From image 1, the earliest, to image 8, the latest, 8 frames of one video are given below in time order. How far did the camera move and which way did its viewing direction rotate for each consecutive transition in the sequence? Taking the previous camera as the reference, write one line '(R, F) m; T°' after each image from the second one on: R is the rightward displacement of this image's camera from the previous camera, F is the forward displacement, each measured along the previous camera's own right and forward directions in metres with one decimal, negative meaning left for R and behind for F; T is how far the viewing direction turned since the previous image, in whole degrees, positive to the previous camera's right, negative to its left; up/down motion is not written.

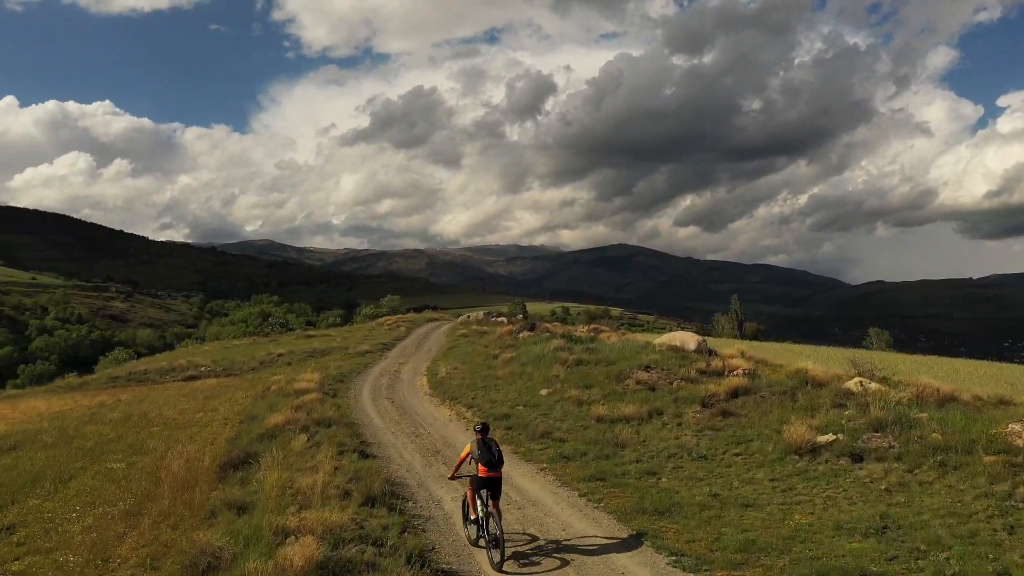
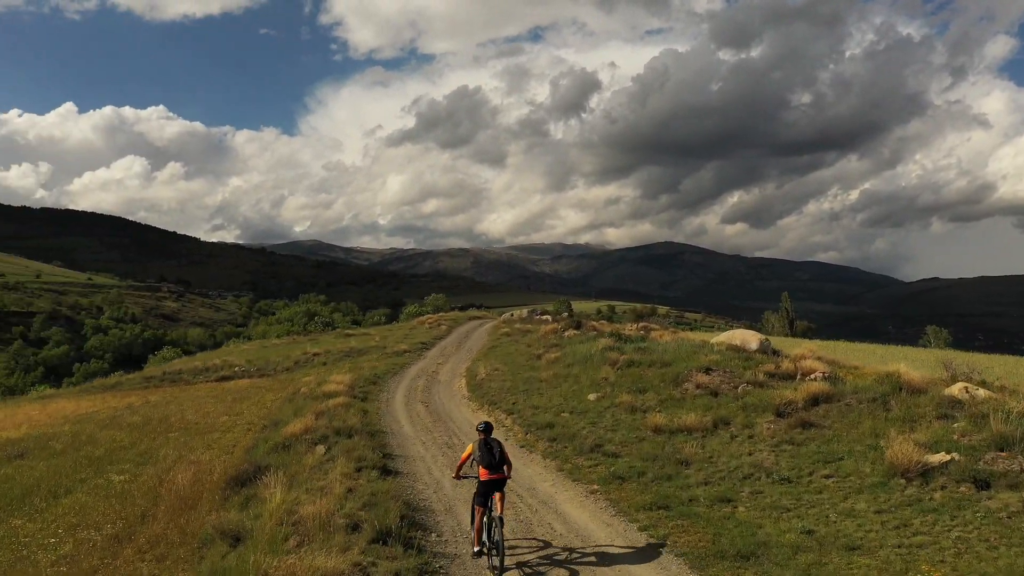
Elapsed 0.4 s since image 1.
(0.0, +2.6) m; -5°
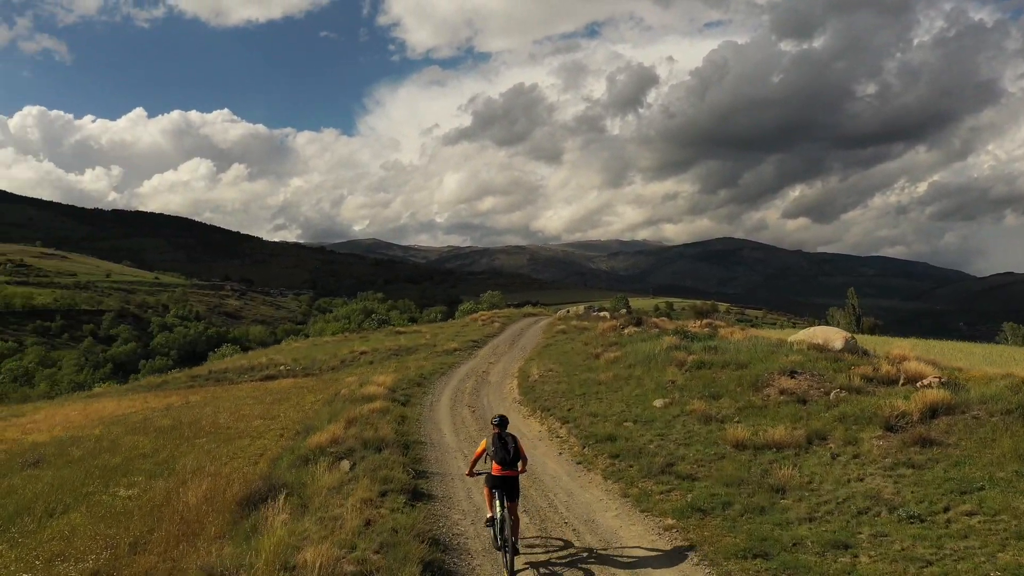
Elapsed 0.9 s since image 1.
(+0.1, +2.6) m; -6°
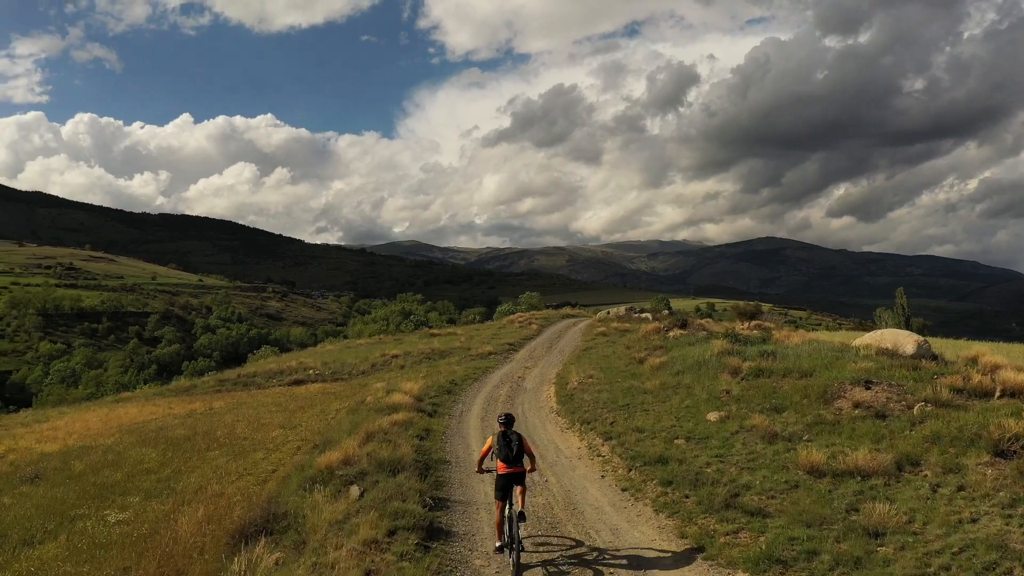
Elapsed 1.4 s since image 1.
(+0.1, +2.0) m; -4°
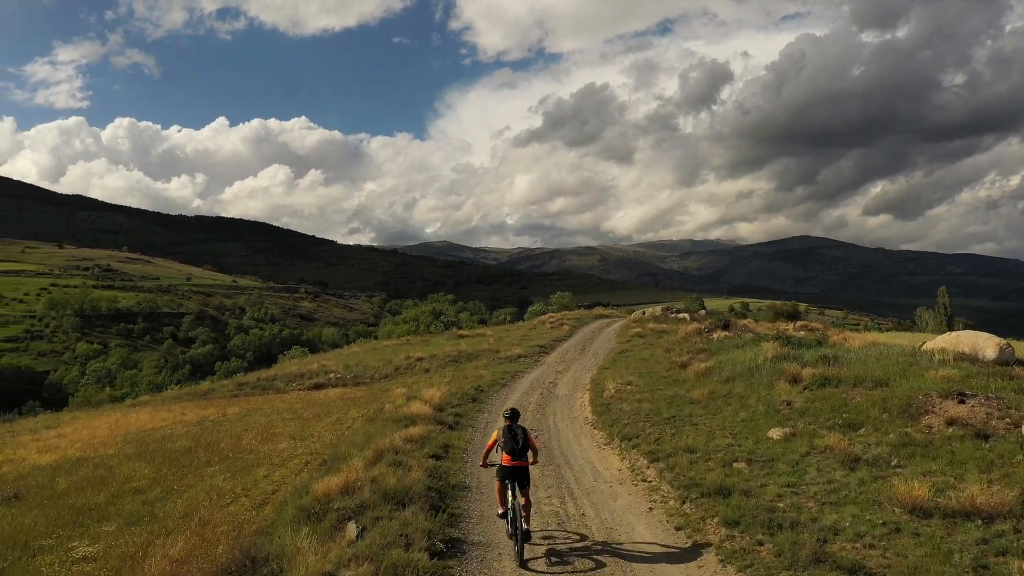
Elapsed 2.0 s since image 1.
(+0.1, +2.1) m; -4°
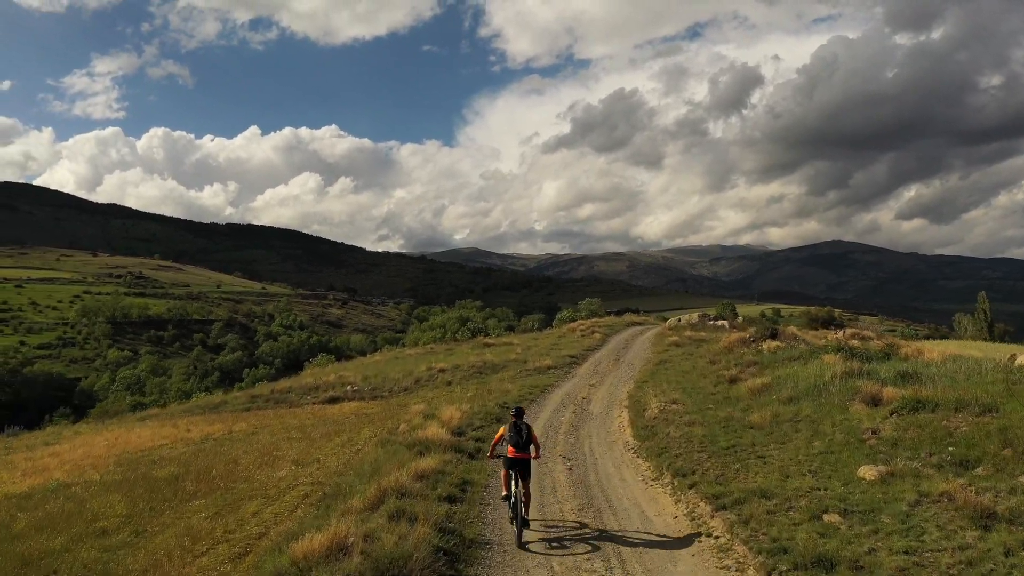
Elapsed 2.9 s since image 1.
(0.0, +2.0) m; -3°
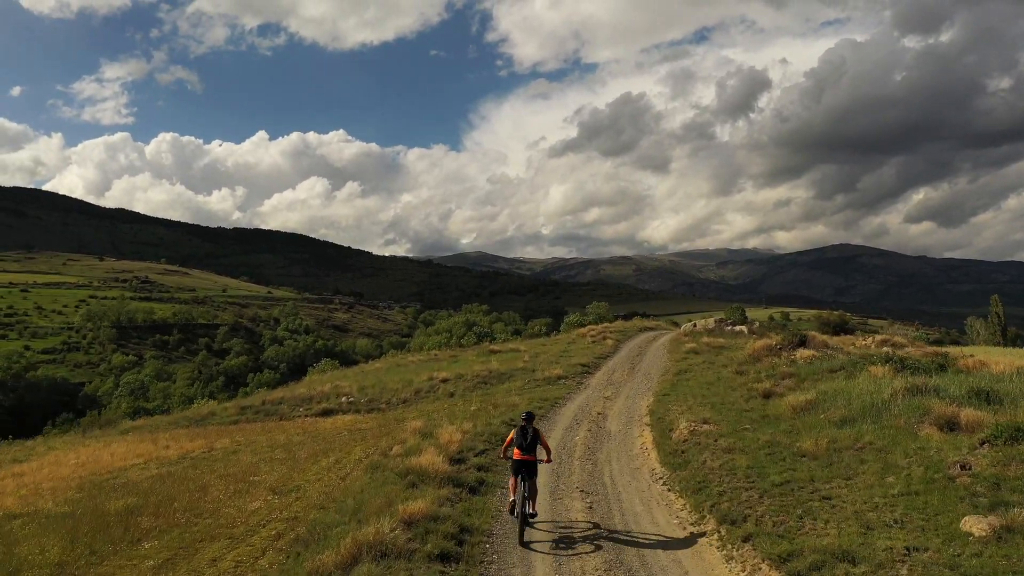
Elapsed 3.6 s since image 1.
(-0.2, +0.5) m; -1°
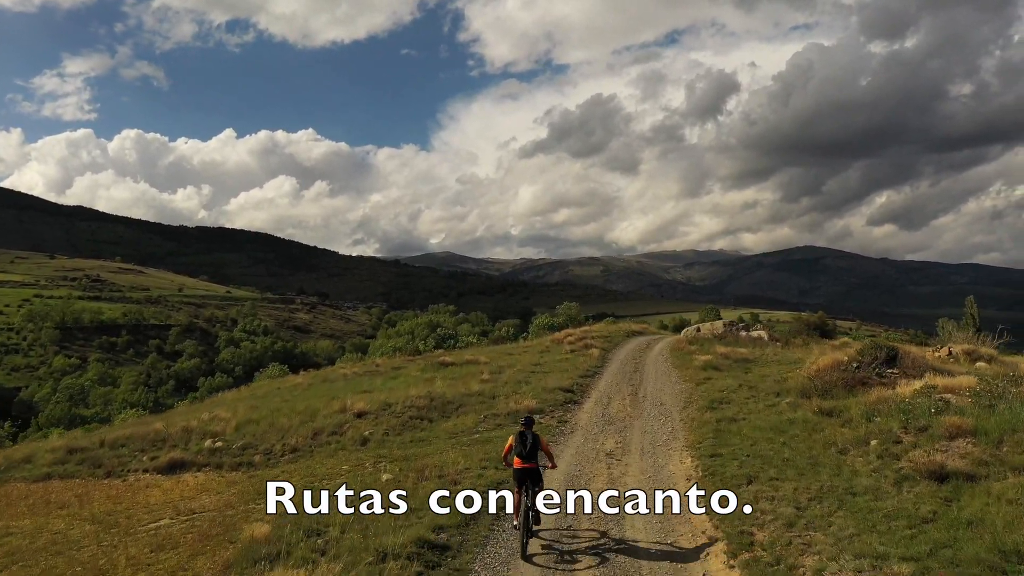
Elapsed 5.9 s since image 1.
(+0.1, -1.9) m; +3°
